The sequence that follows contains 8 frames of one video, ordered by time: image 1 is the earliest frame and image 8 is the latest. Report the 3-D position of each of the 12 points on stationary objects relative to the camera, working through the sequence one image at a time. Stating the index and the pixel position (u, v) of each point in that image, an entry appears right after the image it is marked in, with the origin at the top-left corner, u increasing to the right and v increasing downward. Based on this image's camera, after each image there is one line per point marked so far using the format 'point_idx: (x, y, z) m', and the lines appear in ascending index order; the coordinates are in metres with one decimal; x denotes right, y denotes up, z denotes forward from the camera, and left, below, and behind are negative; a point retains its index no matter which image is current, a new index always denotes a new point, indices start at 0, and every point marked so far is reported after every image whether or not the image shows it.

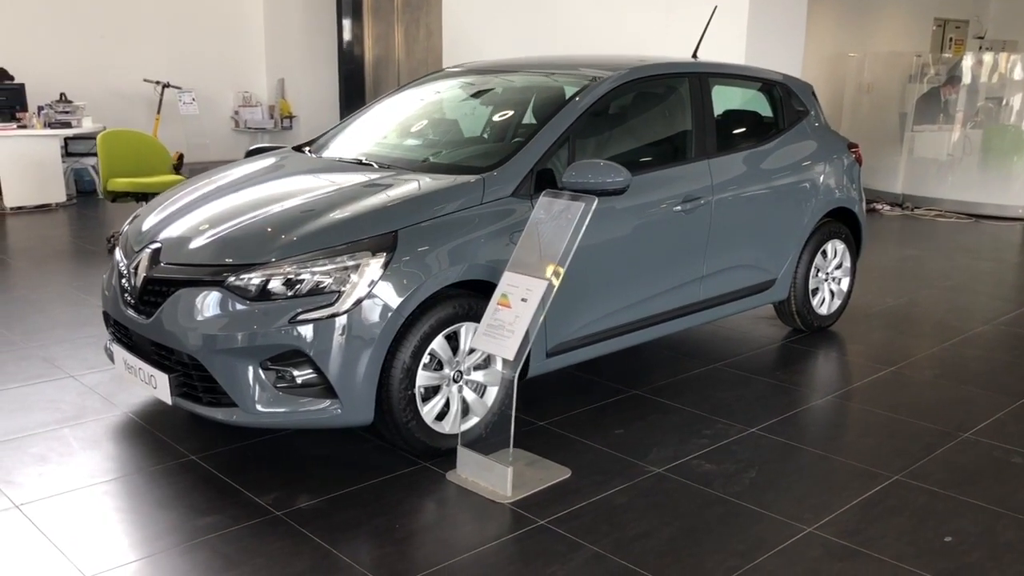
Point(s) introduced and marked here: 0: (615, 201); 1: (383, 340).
0: (+0.4, +0.3, +3.6) m
1: (-0.4, -0.2, +2.9) m
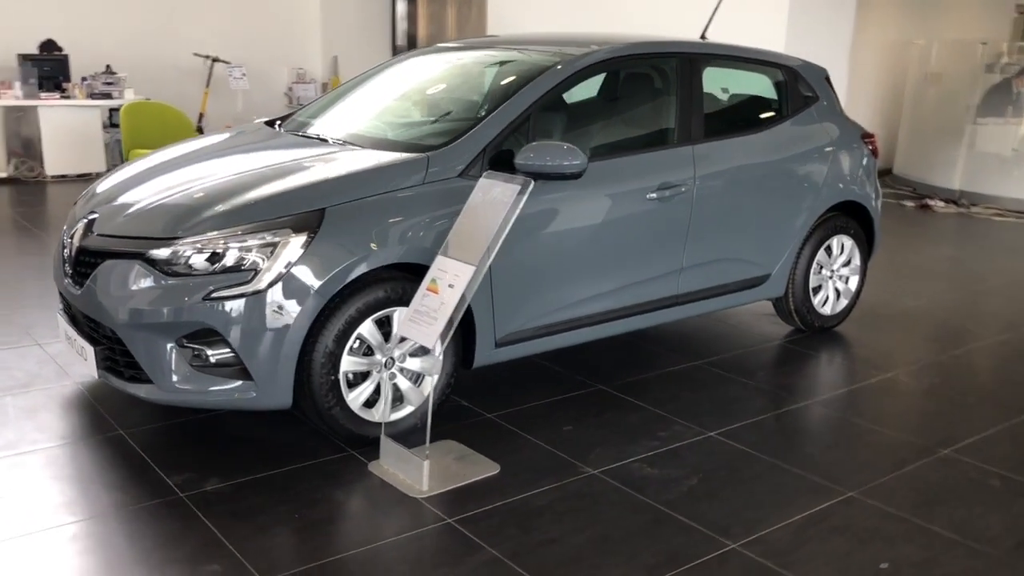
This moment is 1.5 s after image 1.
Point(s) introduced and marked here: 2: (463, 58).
0: (+0.2, +0.4, +3.4) m
1: (-0.6, -0.1, +2.8) m
2: (-0.1, +1.0, +4.1) m
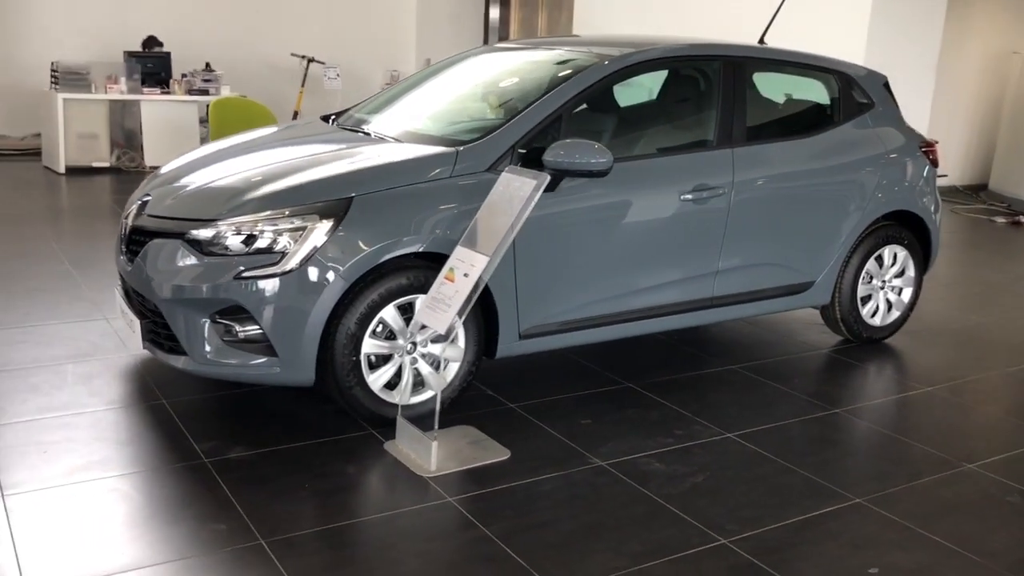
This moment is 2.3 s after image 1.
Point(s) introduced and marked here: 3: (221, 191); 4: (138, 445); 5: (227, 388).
0: (+0.3, +0.4, +3.5) m
1: (-0.6, -0.1, +3.0) m
2: (+0.1, +1.0, +4.2) m
3: (-1.0, +0.3, +3.1) m
4: (-1.2, -0.5, +3.0) m
5: (-1.1, -0.4, +3.5) m
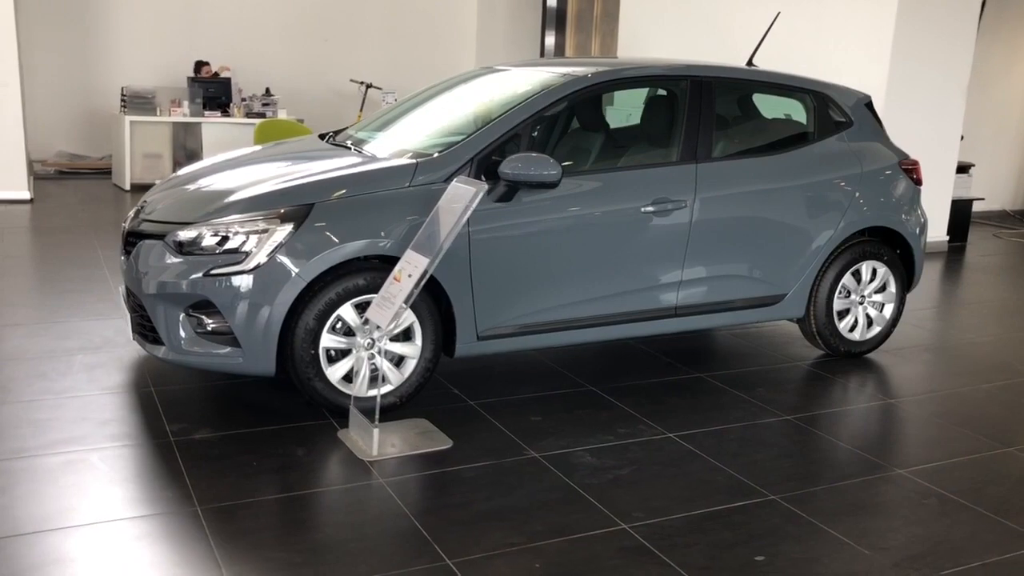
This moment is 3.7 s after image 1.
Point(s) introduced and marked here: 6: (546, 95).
0: (+0.2, +0.4, +3.7) m
1: (-0.8, 0.0, +3.3) m
2: (+0.1, +1.0, +4.4) m
3: (-1.1, +0.3, +3.5) m
4: (-1.4, -0.5, +3.3) m
5: (-1.2, -0.4, +3.8) m
6: (+0.1, +0.8, +3.8) m
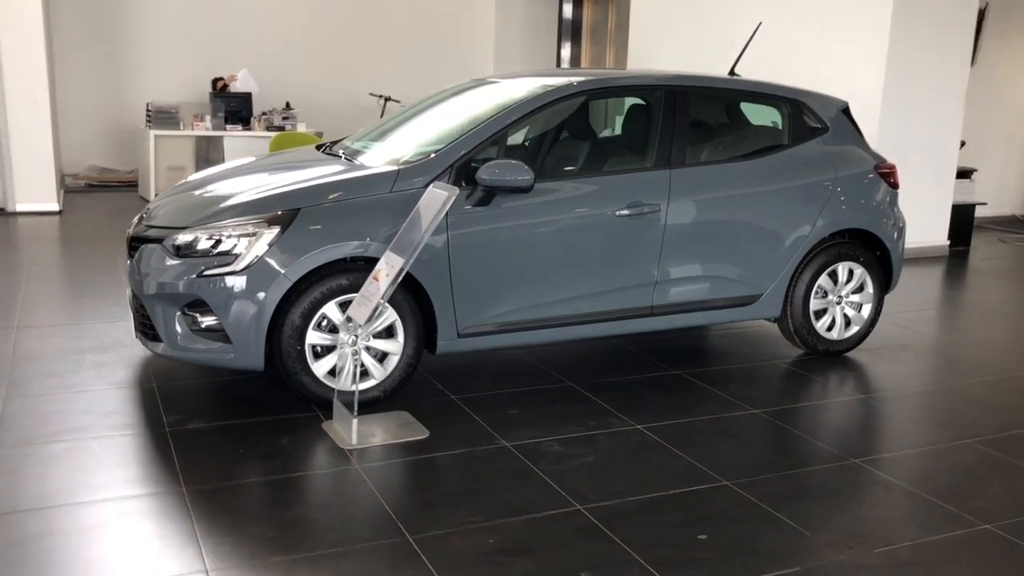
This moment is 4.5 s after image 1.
0: (+0.1, +0.4, +3.9) m
1: (-0.9, 0.0, +3.5) m
2: (0.0, +1.0, +4.6) m
3: (-1.2, +0.3, +3.7) m
4: (-1.5, -0.5, +3.6) m
5: (-1.3, -0.4, +4.0) m
6: (0.0, +0.8, +4.0) m
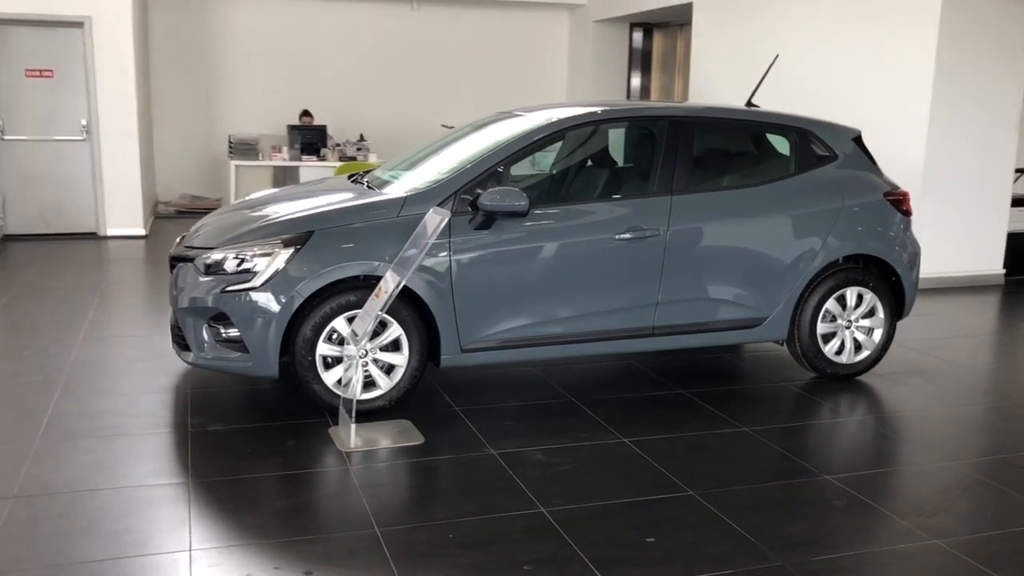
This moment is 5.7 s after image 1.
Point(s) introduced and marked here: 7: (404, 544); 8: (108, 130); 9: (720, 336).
0: (+0.1, +0.3, +4.1) m
1: (-0.9, -0.1, +3.8) m
2: (+0.1, +0.9, +4.9) m
3: (-1.2, +0.3, +4.1) m
4: (-1.5, -0.5, +4.0) m
5: (-1.3, -0.5, +4.4) m
6: (+0.1, +0.7, +4.2) m
7: (-0.3, -0.8, +2.8) m
8: (-3.8, +1.5, +8.9) m
9: (+1.0, -0.2, +4.5) m
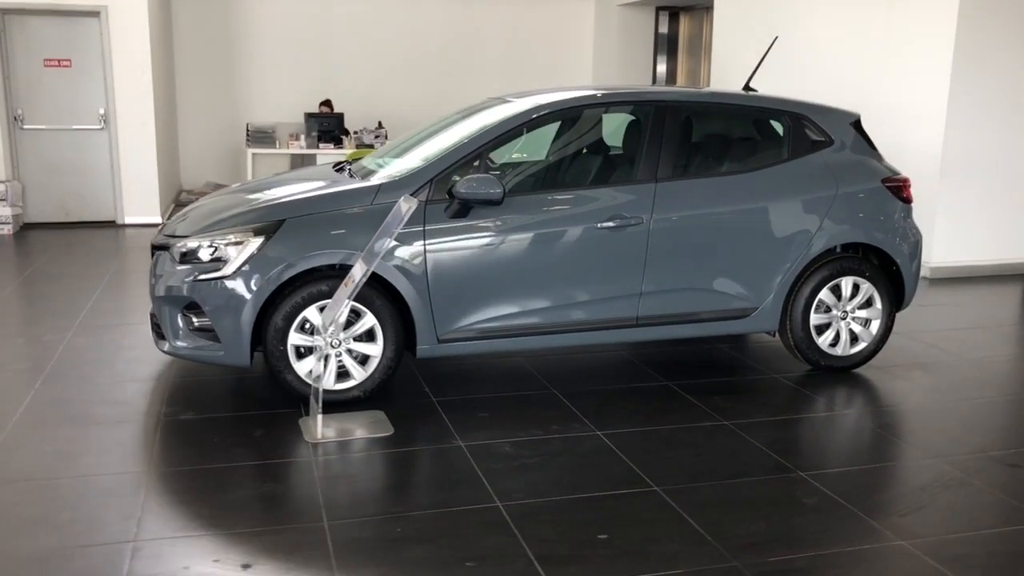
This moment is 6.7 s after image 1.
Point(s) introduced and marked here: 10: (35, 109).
0: (0.0, +0.3, +4.0) m
1: (-1.0, -0.1, +3.8) m
2: (0.0, +0.9, +4.8) m
3: (-1.3, +0.3, +4.1) m
4: (-1.6, -0.5, +4.0) m
5: (-1.3, -0.4, +4.4) m
6: (0.0, +0.7, +4.1) m
7: (-0.5, -0.7, +2.8) m
8: (-3.7, +1.6, +9.0) m
9: (+0.9, -0.2, +4.4) m
10: (-4.5, +1.7, +8.8) m
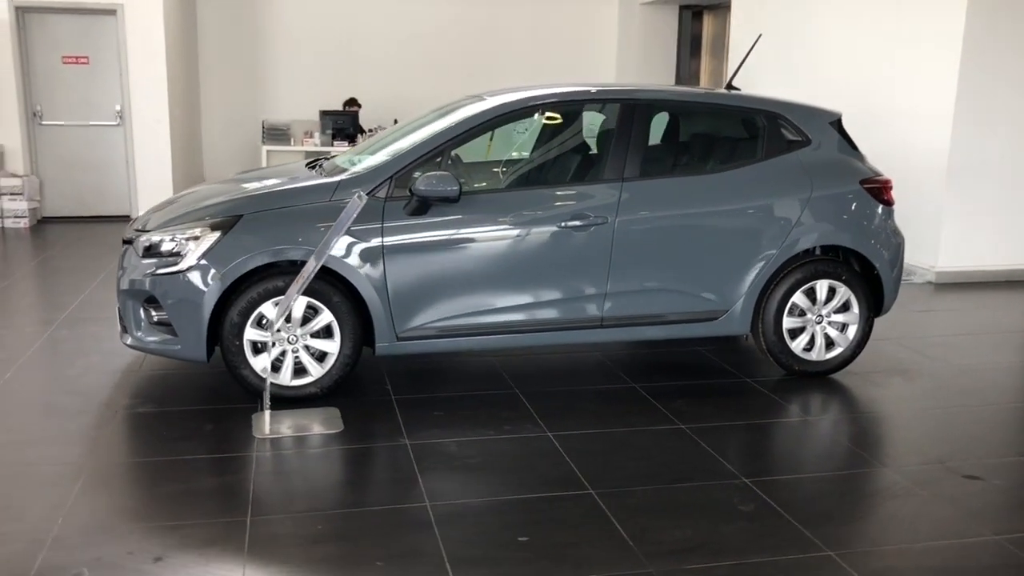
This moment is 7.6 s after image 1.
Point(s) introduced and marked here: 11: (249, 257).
0: (-0.1, +0.3, +4.0) m
1: (-1.2, 0.0, +3.8) m
2: (-0.1, +0.9, +4.8) m
3: (-1.5, +0.3, +4.1) m
4: (-1.8, -0.5, +4.0) m
5: (-1.5, -0.4, +4.4) m
6: (-0.2, +0.7, +4.1) m
7: (-0.7, -0.7, +2.8) m
8: (-3.6, +1.7, +9.1) m
9: (+0.8, -0.2, +4.3) m
10: (-4.4, +1.8, +9.0) m
11: (-1.1, +0.1, +3.8) m
